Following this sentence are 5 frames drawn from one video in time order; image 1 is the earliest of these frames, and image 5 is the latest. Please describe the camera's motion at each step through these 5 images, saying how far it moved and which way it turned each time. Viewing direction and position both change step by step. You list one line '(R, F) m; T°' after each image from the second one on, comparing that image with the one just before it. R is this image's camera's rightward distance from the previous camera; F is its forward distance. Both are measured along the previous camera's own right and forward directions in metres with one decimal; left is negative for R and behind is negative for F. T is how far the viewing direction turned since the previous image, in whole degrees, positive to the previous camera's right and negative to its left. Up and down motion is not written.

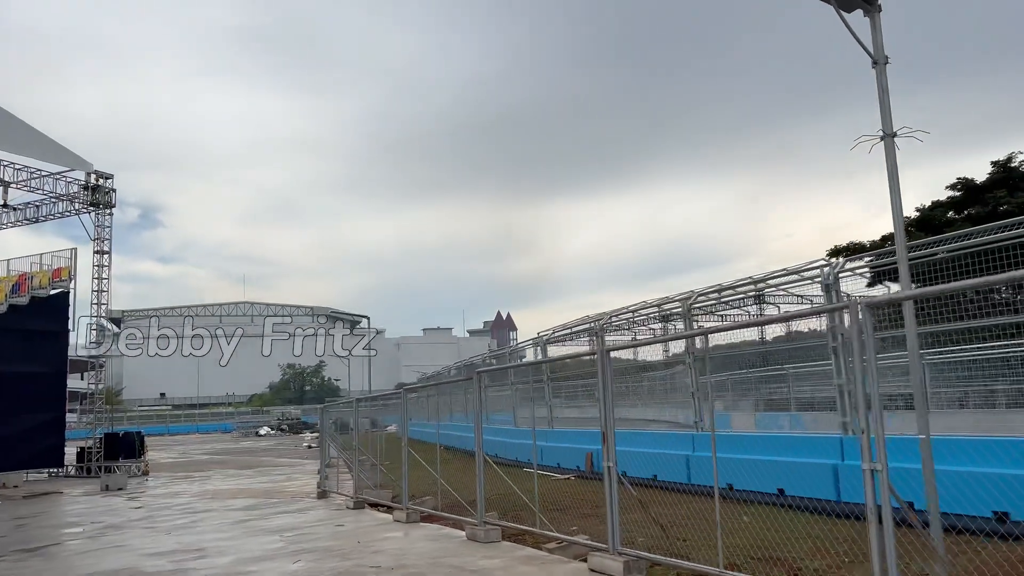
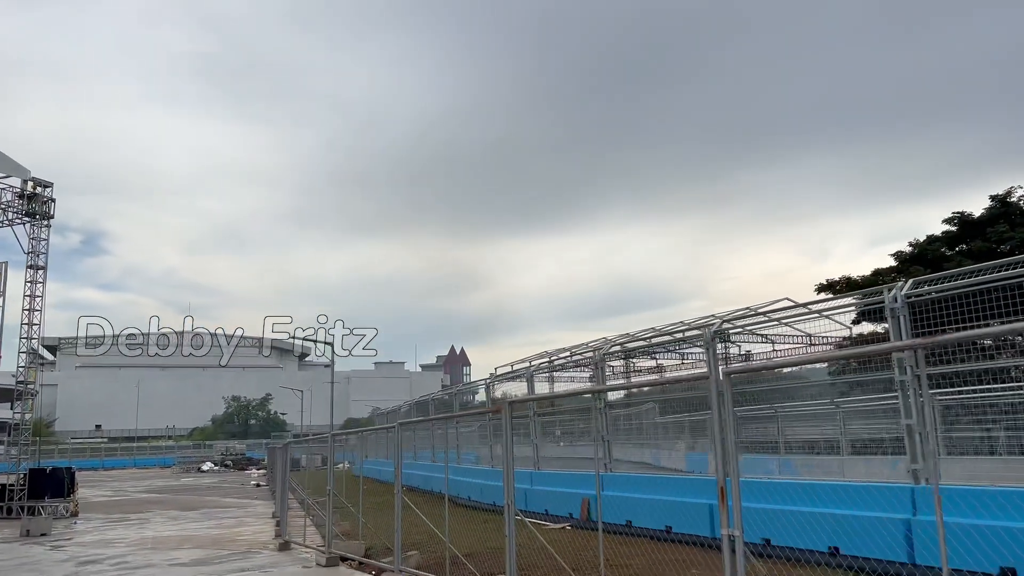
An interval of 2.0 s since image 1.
(-0.5, +1.0) m; +4°
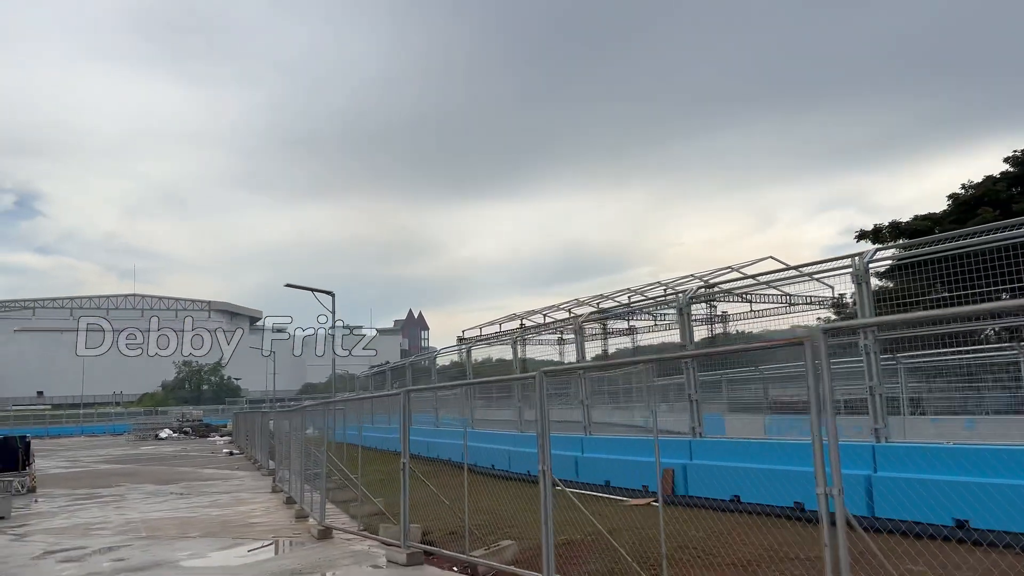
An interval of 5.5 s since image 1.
(-1.2, +1.6) m; +4°
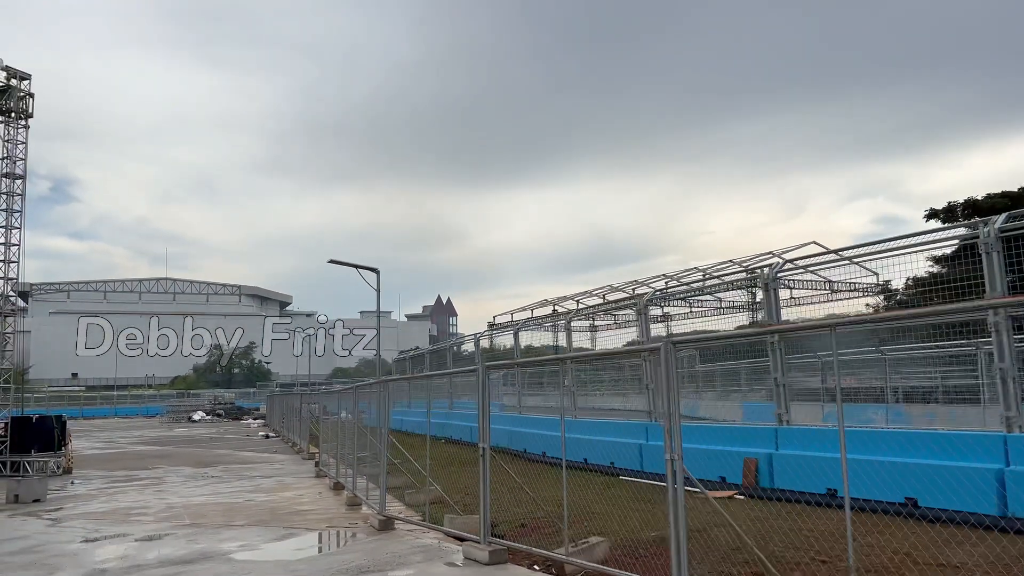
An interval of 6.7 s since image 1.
(-0.4, +0.6) m; -2°
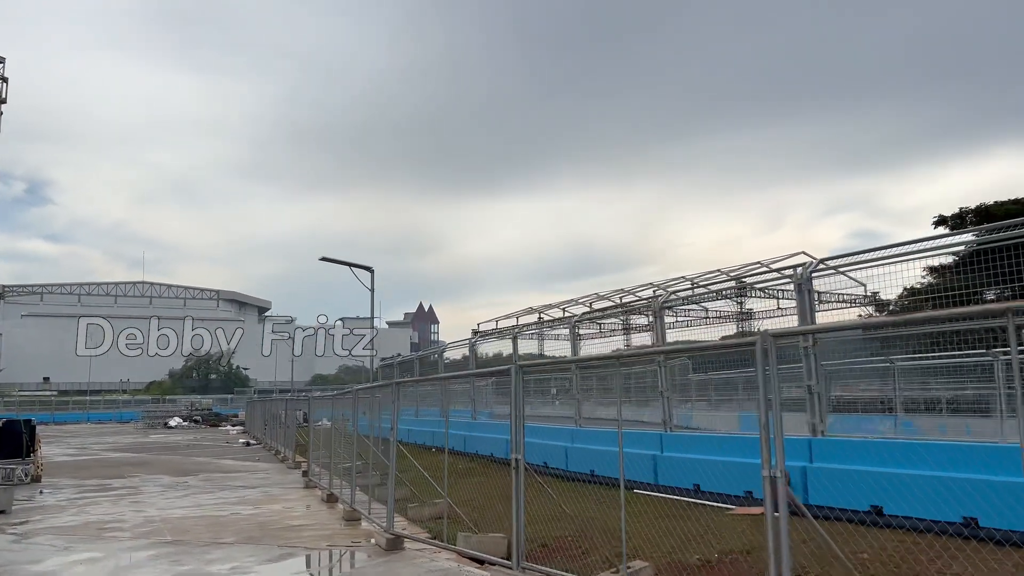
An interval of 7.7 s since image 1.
(-0.3, +0.5) m; +1°
